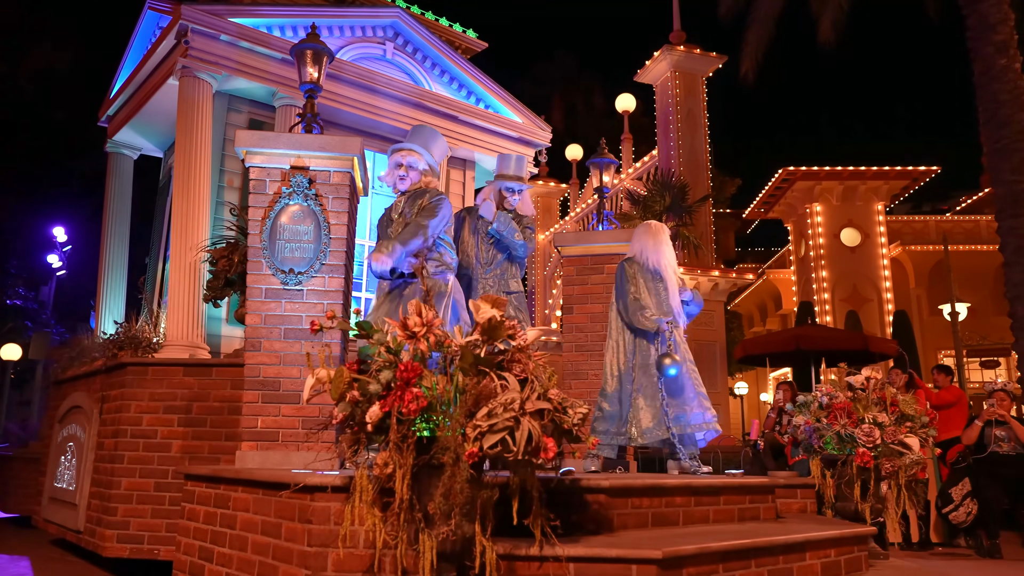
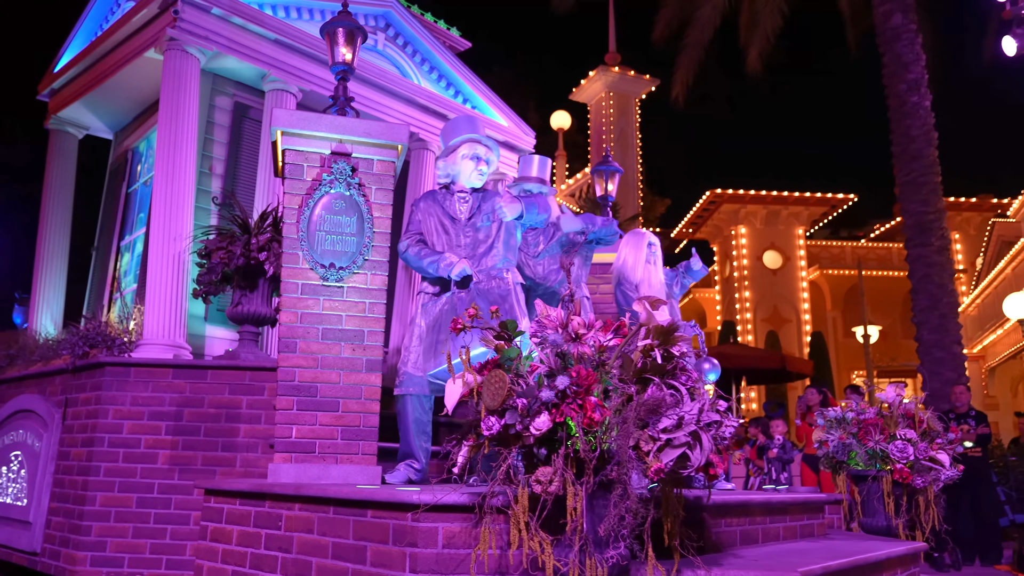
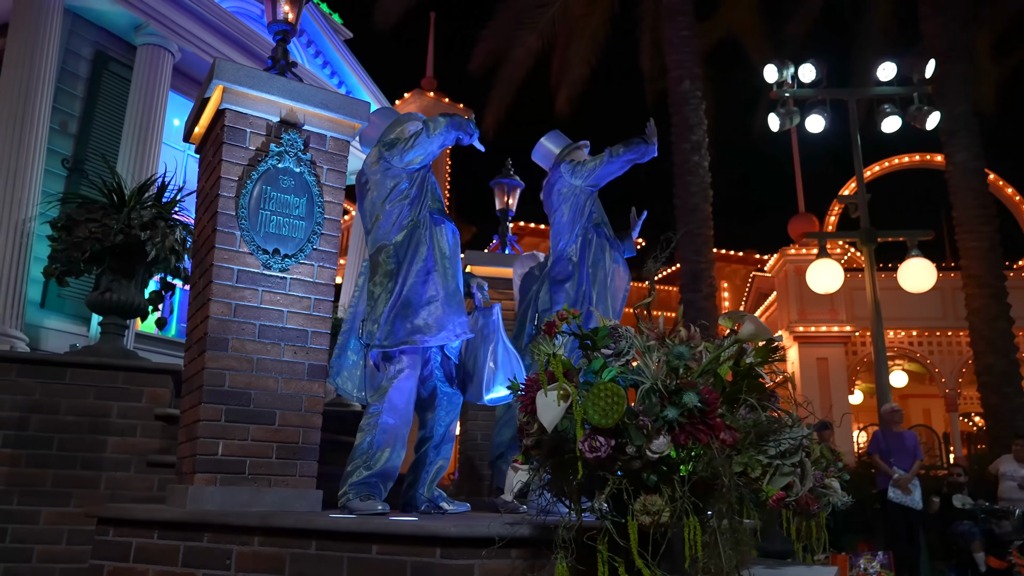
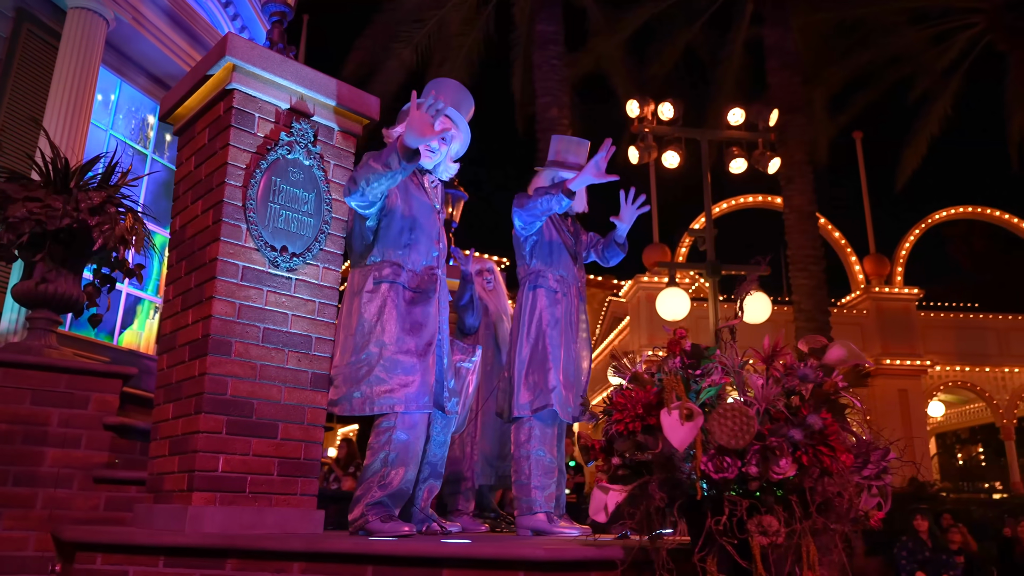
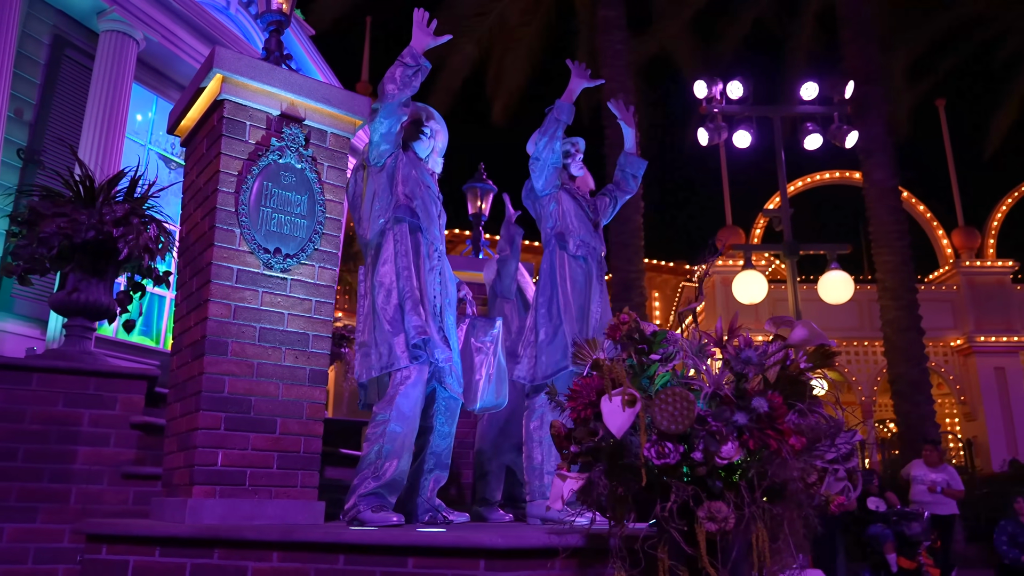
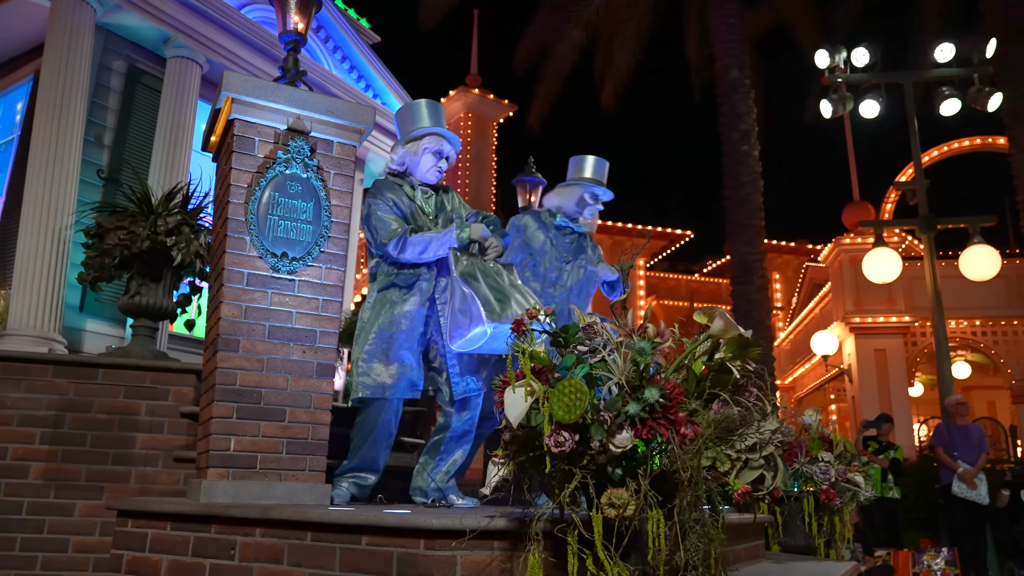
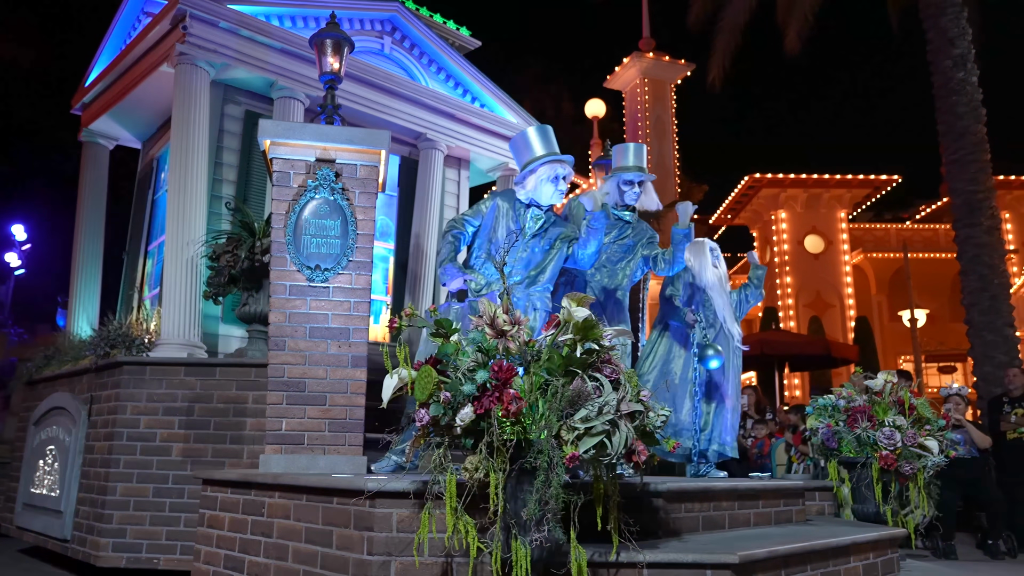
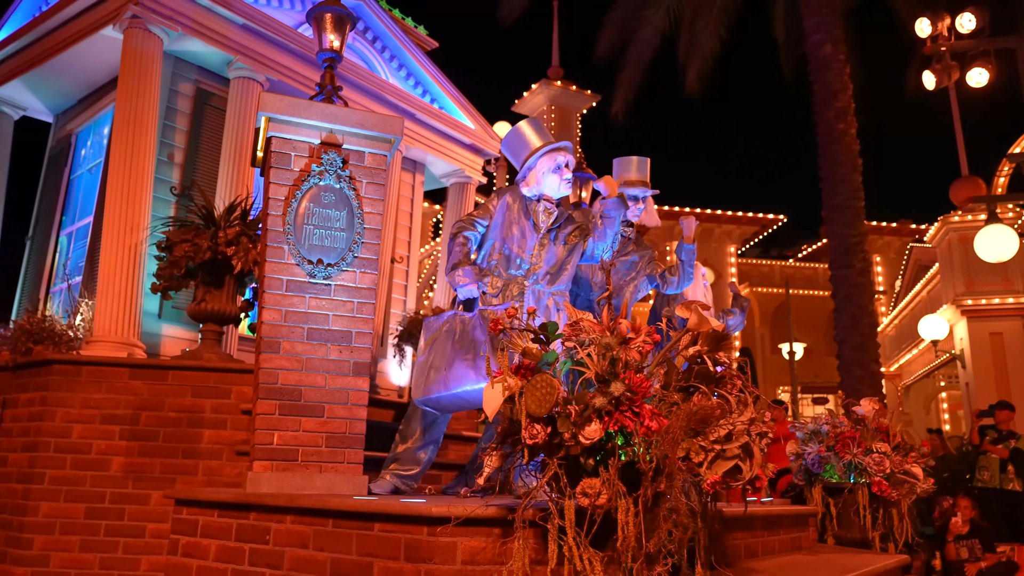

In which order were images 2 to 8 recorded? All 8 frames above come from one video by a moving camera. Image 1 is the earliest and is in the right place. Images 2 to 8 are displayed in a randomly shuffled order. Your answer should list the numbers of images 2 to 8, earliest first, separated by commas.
7, 2, 8, 6, 3, 5, 4
